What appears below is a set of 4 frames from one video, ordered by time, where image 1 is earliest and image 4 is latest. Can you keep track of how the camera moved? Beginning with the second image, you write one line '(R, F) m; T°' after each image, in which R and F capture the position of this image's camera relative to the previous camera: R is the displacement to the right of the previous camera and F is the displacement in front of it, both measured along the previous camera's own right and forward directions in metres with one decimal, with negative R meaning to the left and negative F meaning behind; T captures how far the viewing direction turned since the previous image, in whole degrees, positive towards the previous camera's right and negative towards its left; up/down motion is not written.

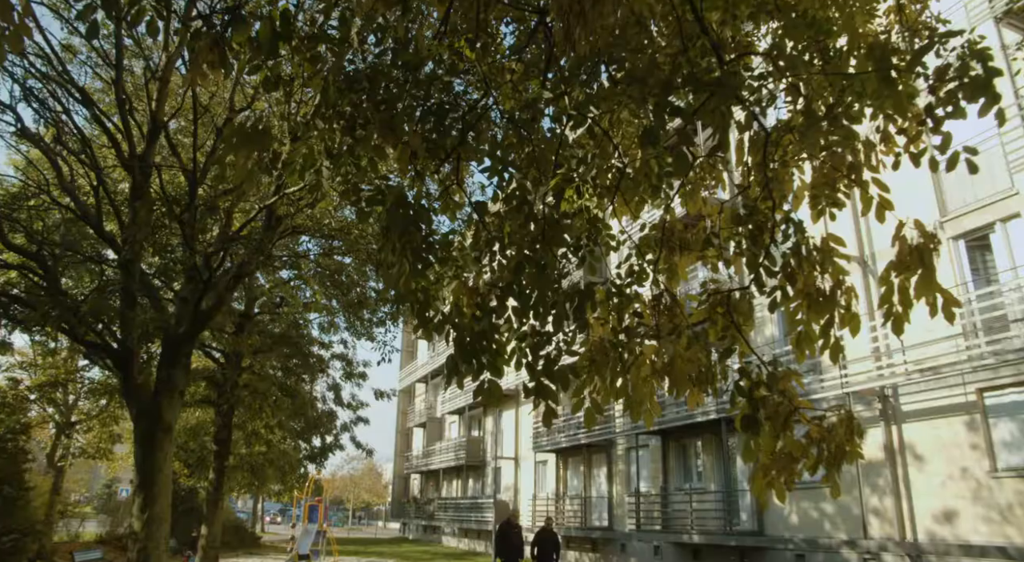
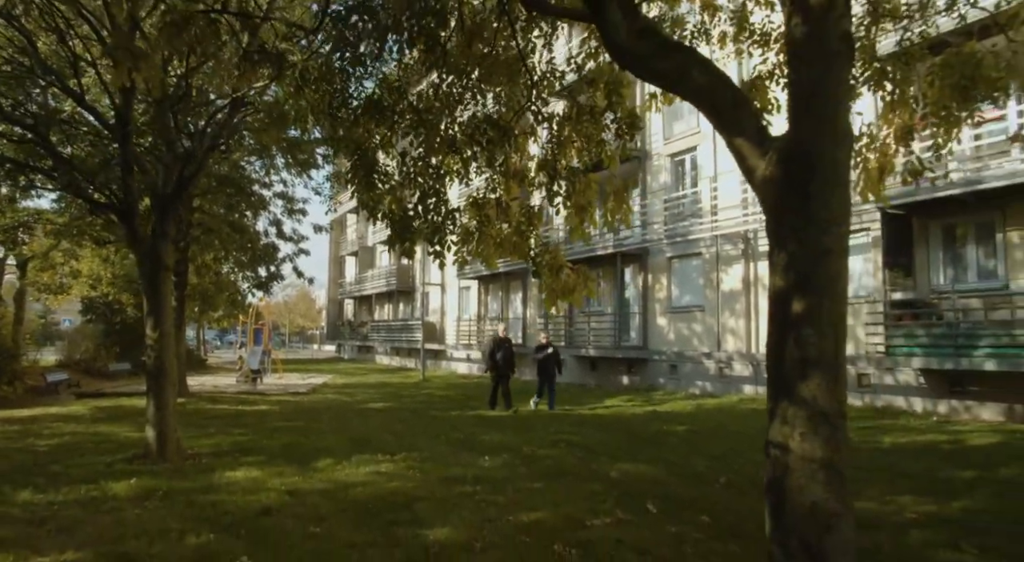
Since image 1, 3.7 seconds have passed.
(+0.2, -2.4) m; +6°
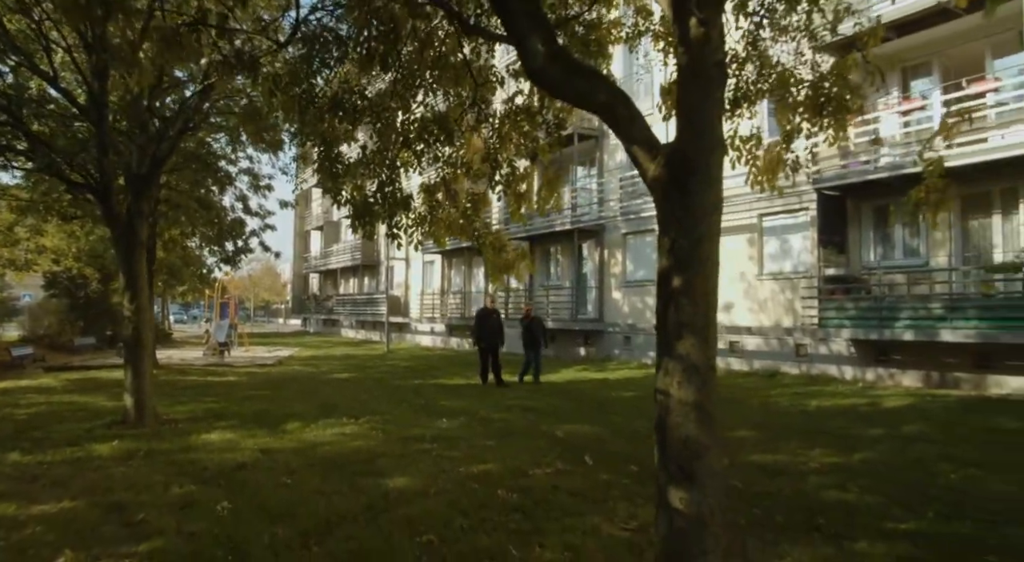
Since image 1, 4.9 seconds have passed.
(+0.2, -0.9) m; +3°
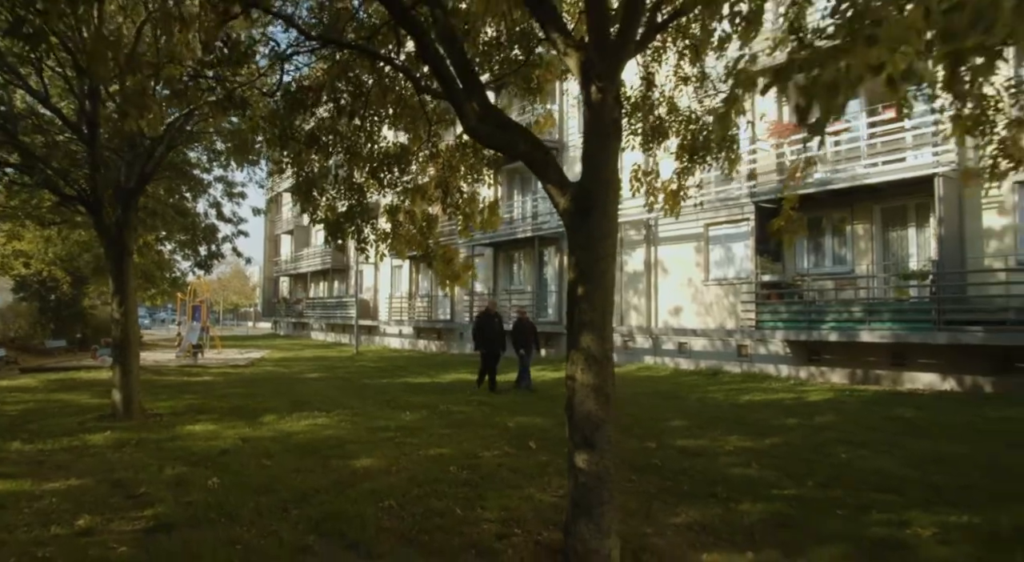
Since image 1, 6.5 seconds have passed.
(+0.3, -1.3) m; +3°
